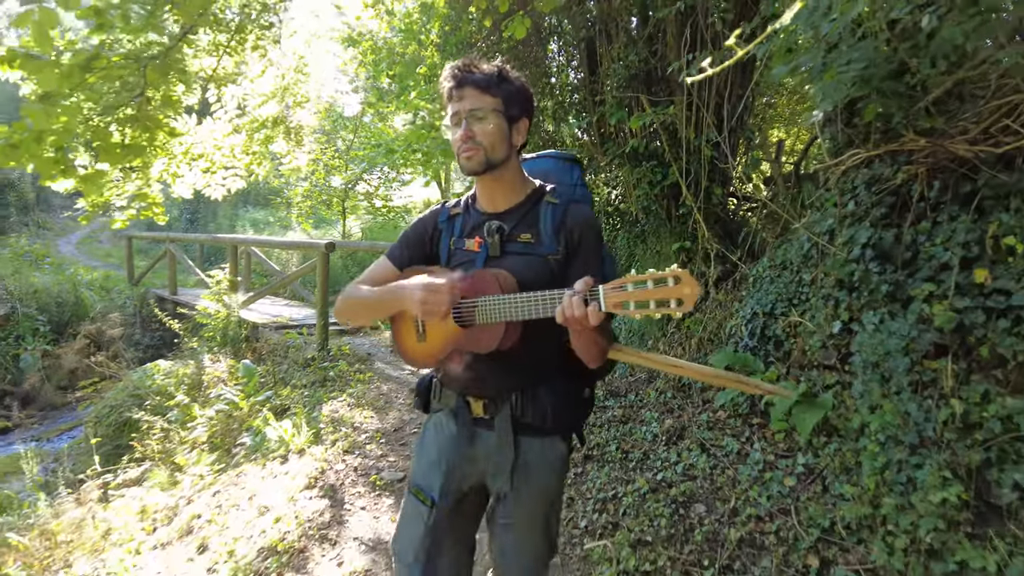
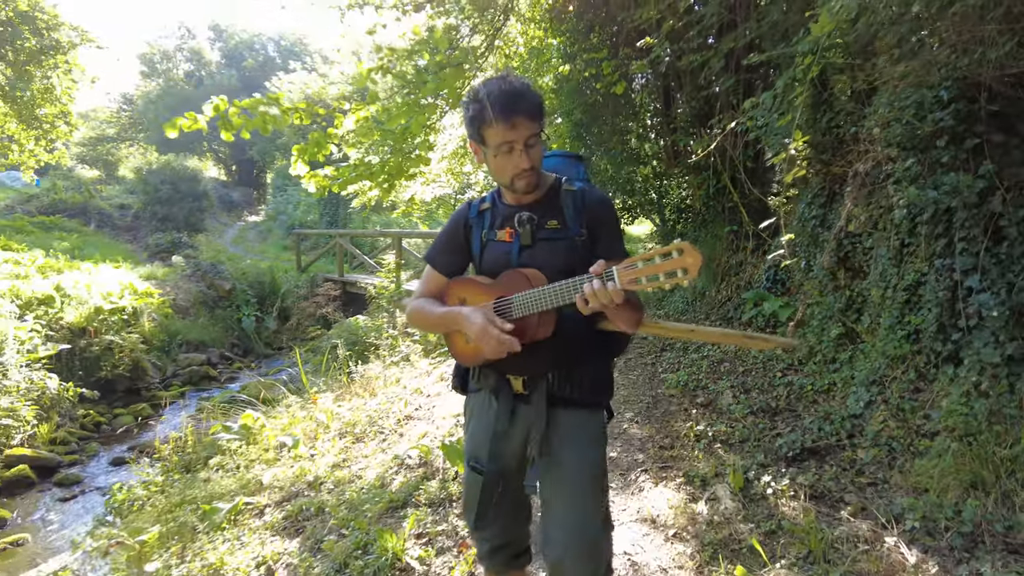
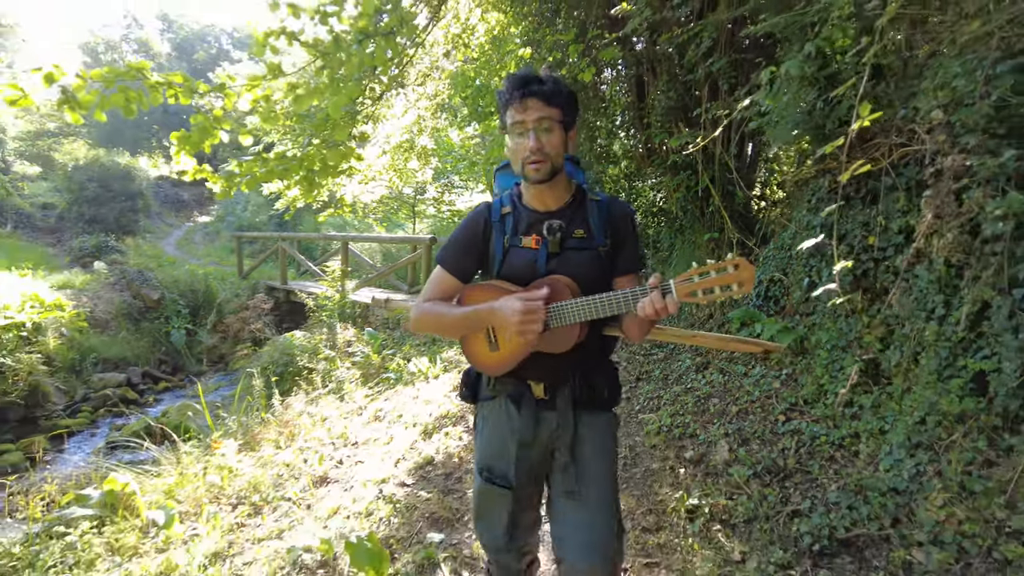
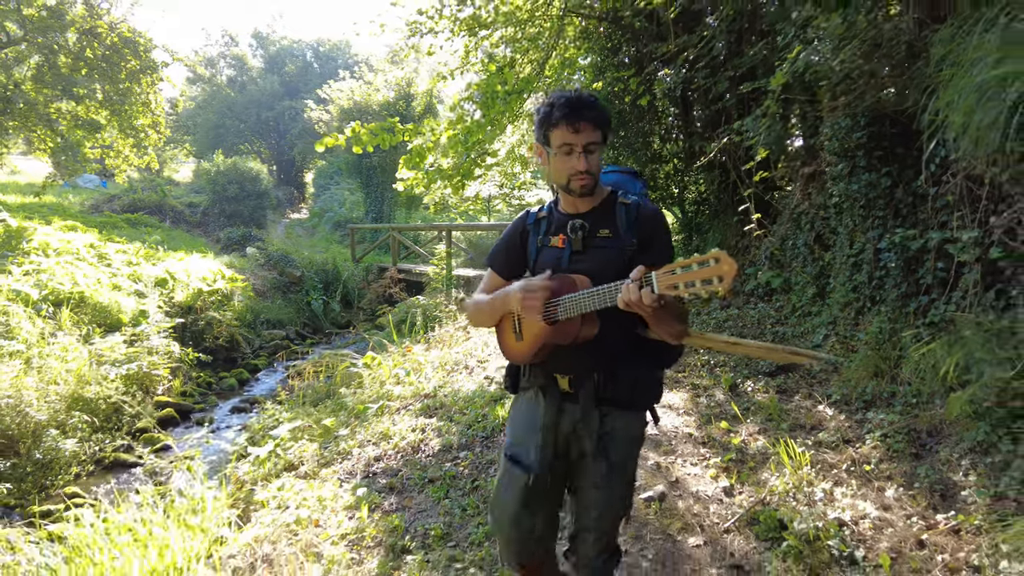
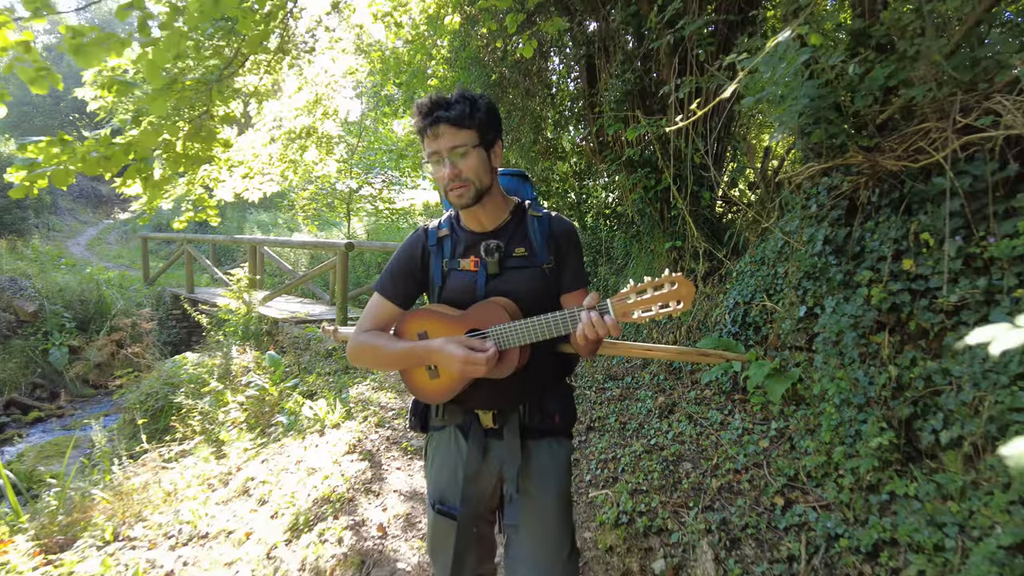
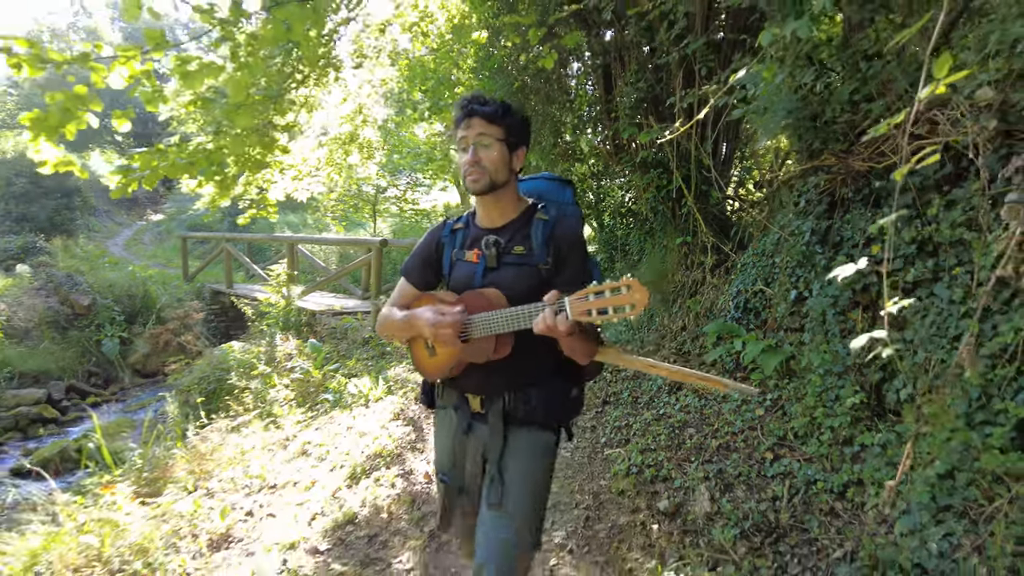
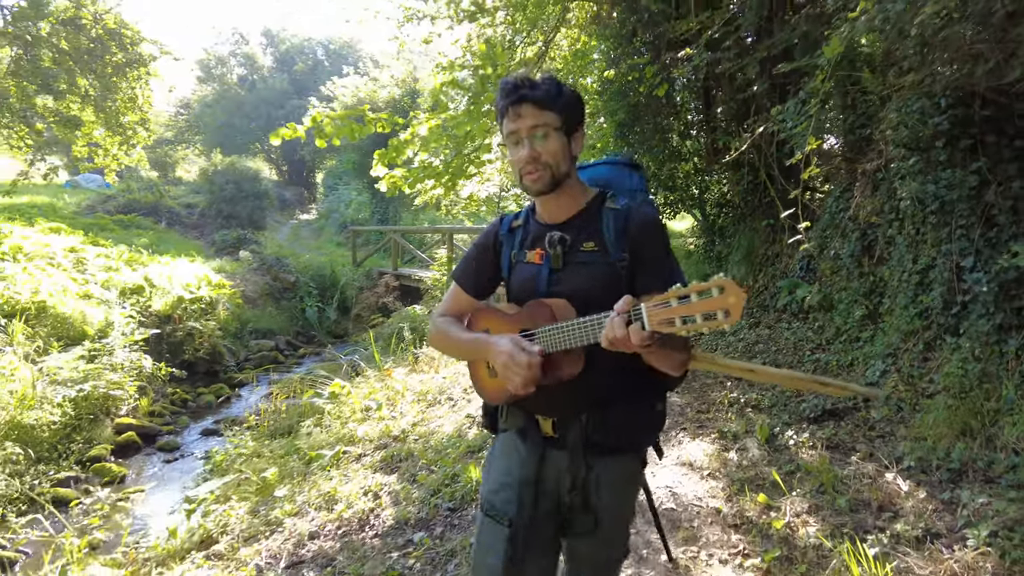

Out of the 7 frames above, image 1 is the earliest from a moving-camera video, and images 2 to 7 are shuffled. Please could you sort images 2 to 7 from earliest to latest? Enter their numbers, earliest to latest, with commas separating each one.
5, 6, 3, 2, 7, 4
